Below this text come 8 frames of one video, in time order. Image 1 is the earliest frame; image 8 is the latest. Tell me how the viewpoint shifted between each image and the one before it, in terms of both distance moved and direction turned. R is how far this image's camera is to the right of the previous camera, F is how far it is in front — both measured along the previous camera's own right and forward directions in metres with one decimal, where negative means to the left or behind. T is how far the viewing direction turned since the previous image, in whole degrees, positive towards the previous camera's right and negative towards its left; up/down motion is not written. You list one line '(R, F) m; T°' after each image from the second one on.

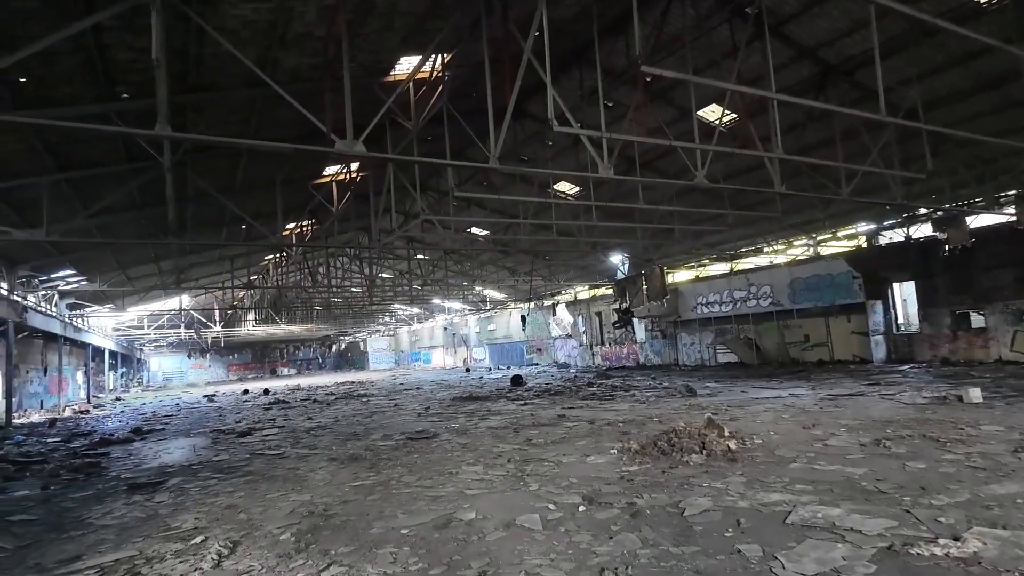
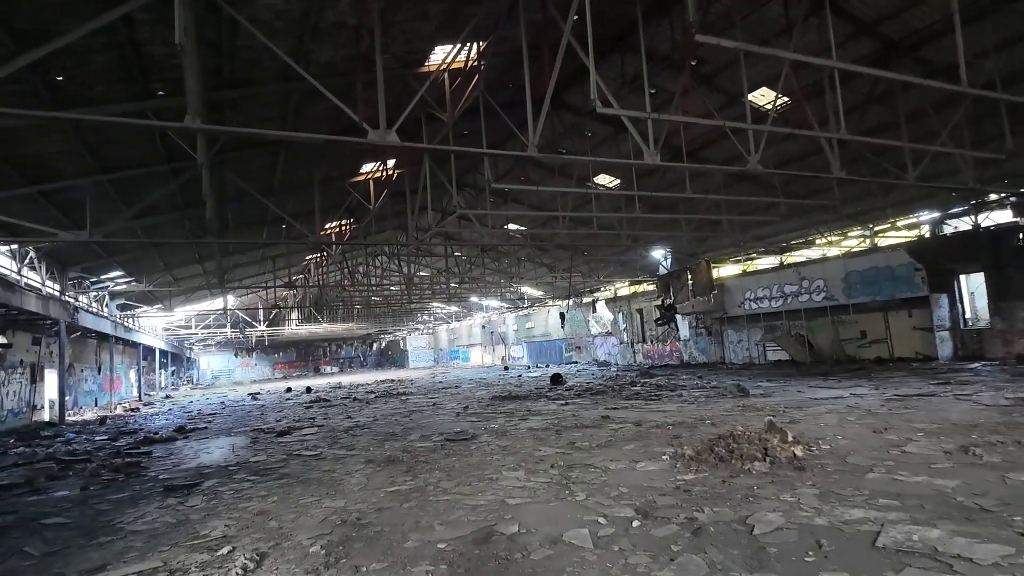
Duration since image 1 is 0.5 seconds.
(0.0, +0.4) m; -4°
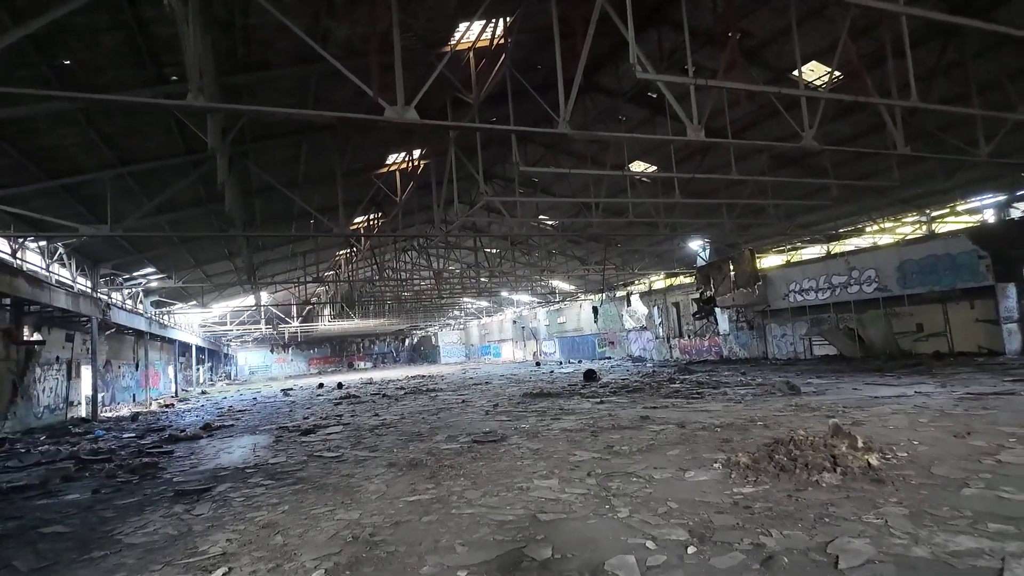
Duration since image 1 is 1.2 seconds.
(0.0, +0.6) m; -3°
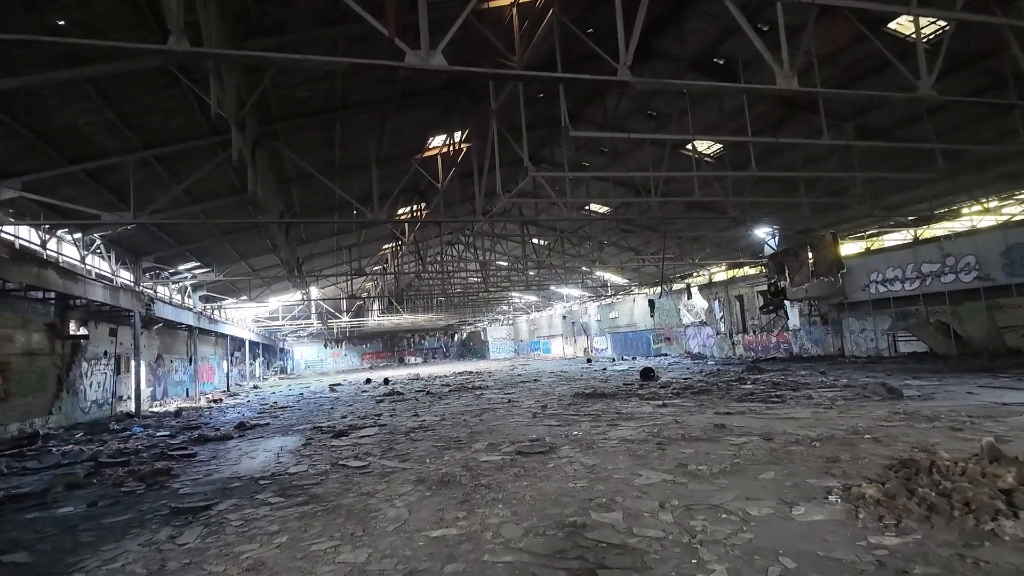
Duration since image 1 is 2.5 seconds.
(0.0, +1.1) m; -5°
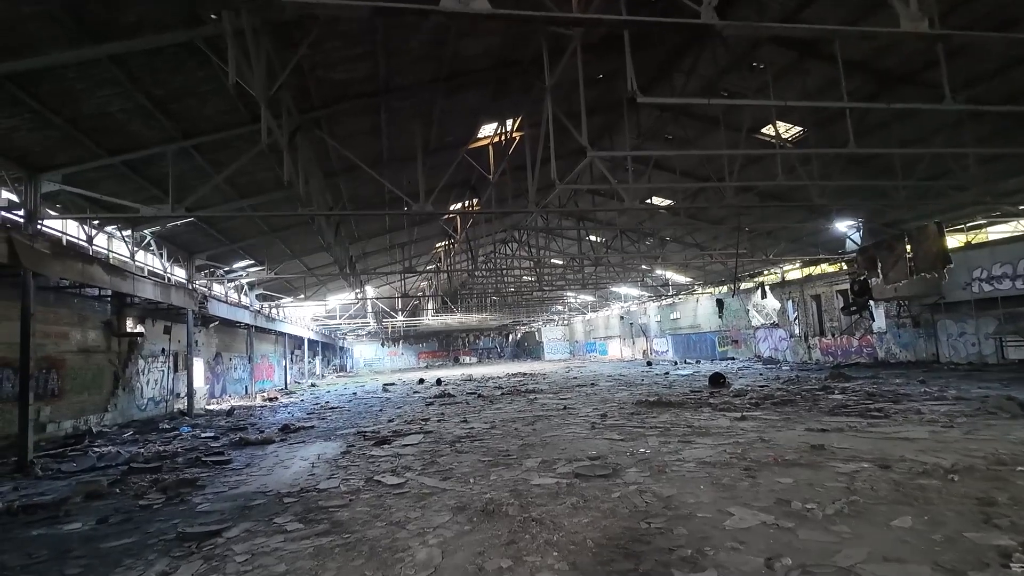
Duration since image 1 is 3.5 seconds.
(0.0, +0.9) m; -5°
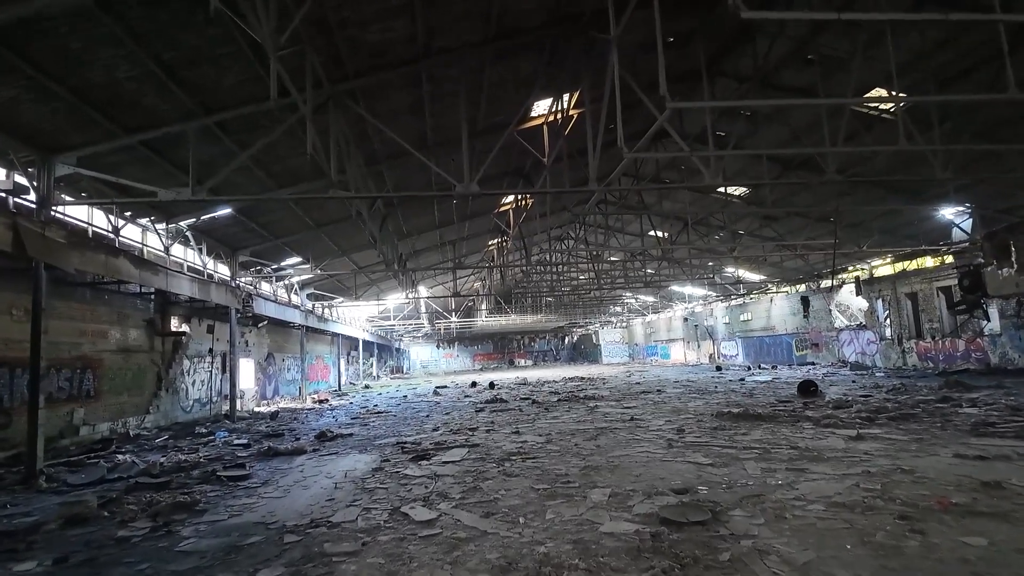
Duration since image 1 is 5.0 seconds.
(0.0, +1.3) m; -5°
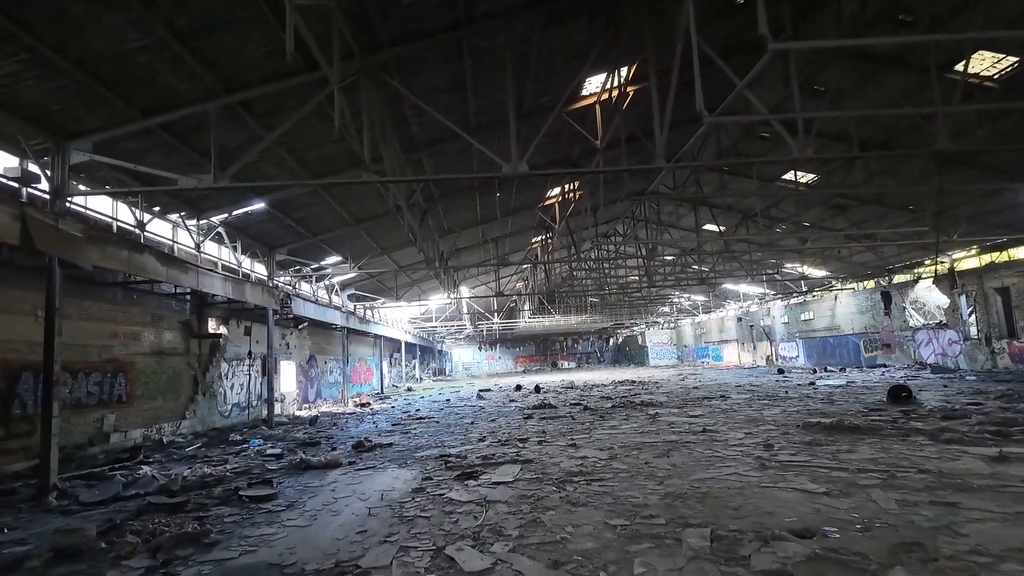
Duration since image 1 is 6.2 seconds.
(-0.2, +1.0) m; -4°
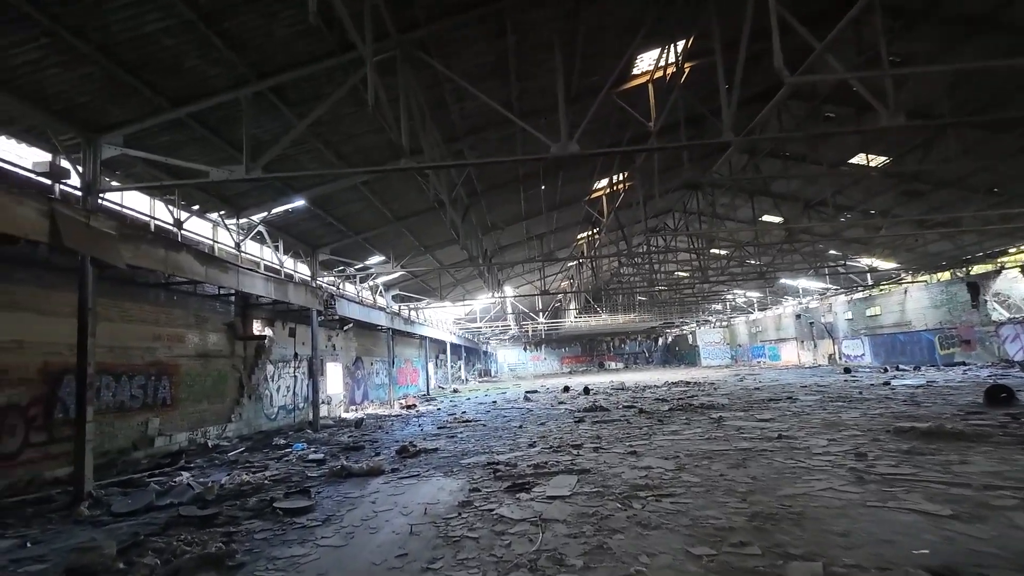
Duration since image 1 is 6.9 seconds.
(-0.1, +0.6) m; -4°
